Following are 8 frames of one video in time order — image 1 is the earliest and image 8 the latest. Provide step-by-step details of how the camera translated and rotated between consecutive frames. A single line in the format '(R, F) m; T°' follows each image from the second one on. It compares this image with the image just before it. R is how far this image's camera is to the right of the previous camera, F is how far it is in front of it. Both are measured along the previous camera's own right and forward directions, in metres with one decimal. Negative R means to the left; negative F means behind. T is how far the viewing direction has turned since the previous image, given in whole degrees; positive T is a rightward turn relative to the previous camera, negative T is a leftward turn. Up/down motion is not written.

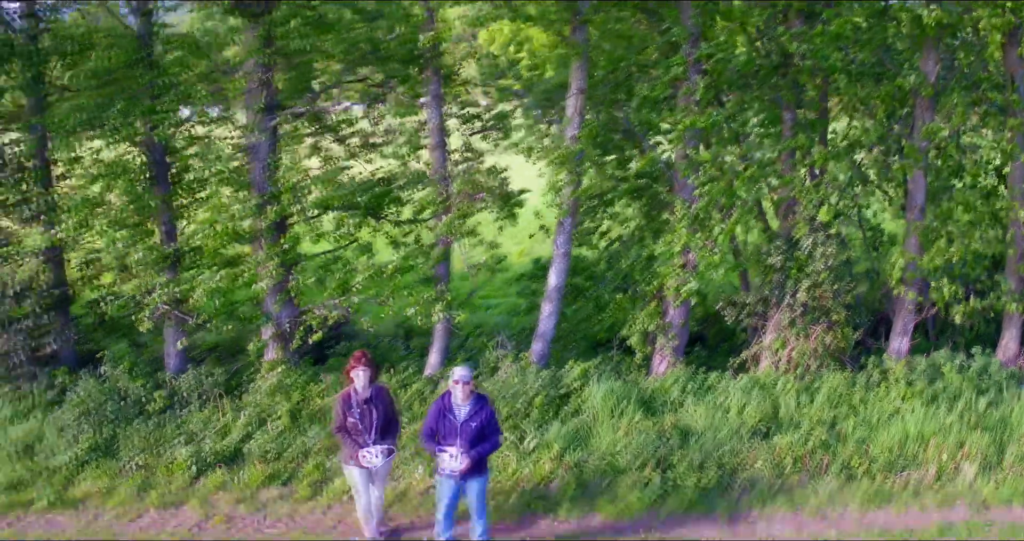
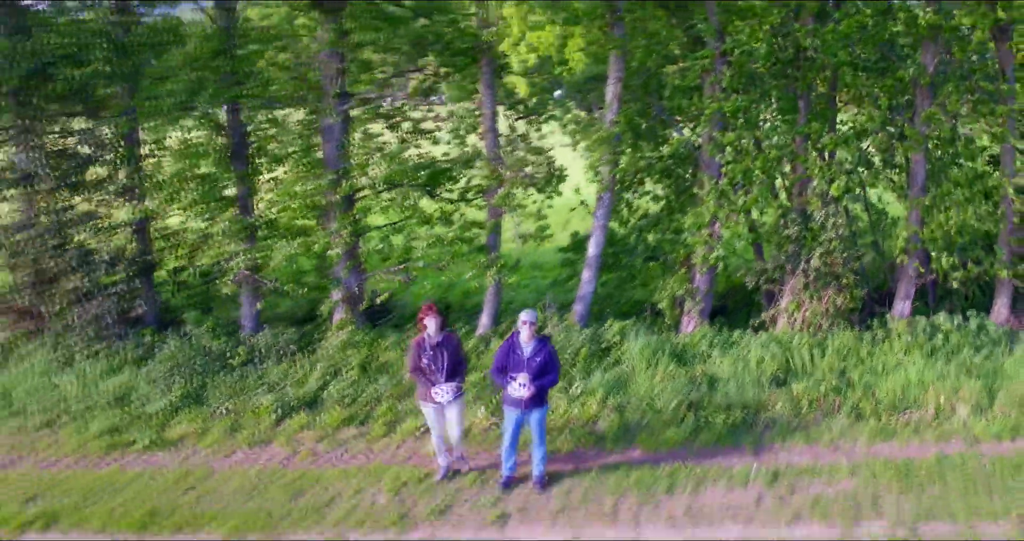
(-0.3, -0.6) m; 0°
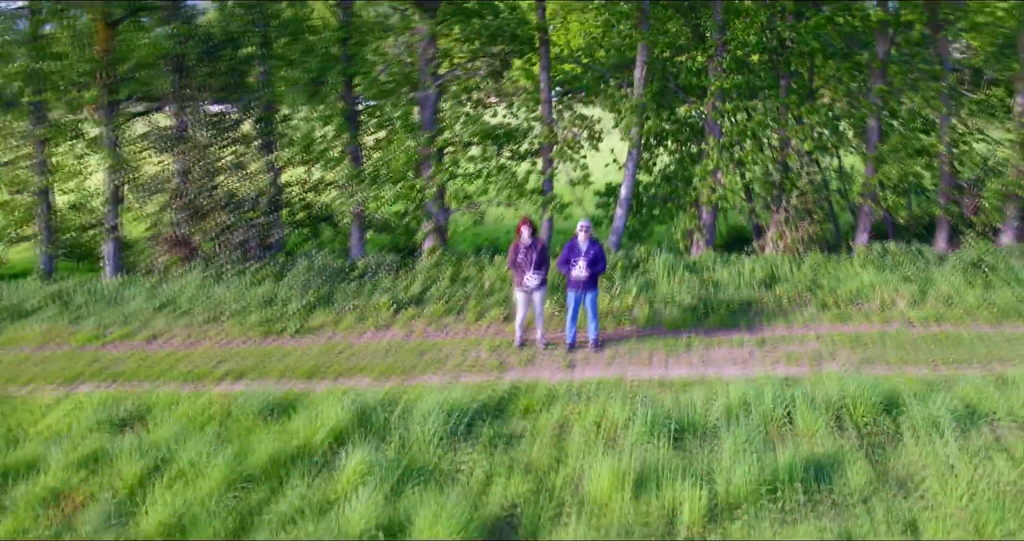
(-0.6, -1.7) m; +1°
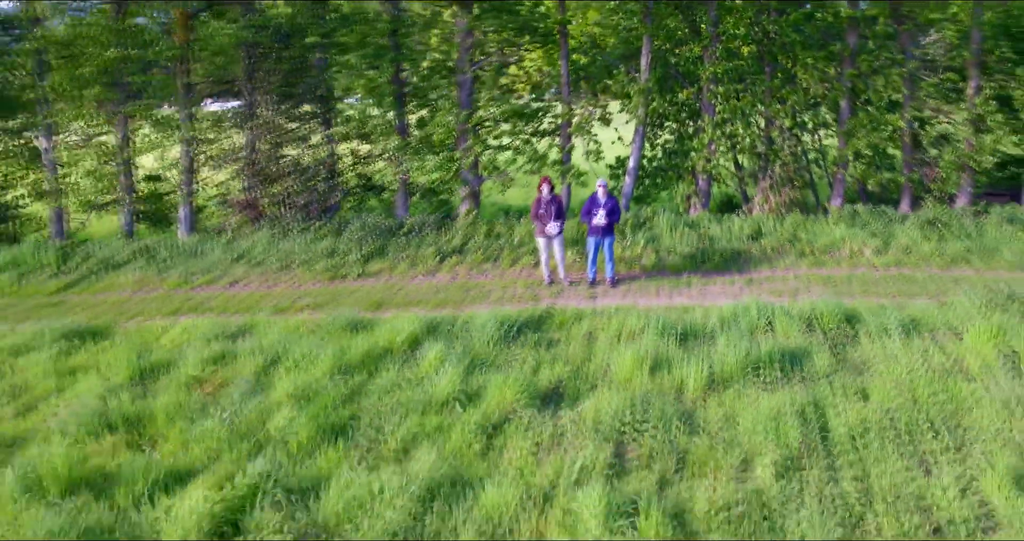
(-0.4, -1.2) m; +1°
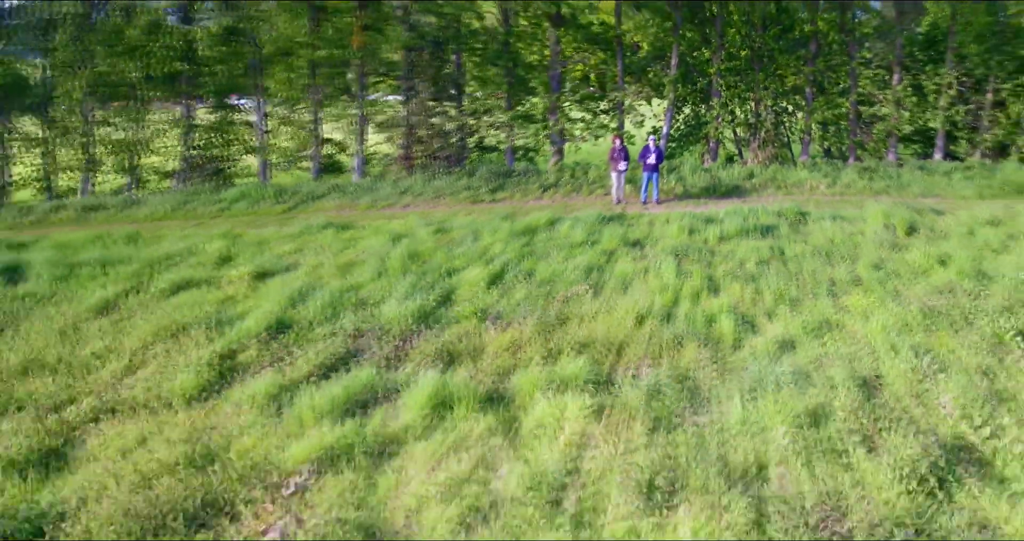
(-1.2, -4.3) m; 0°
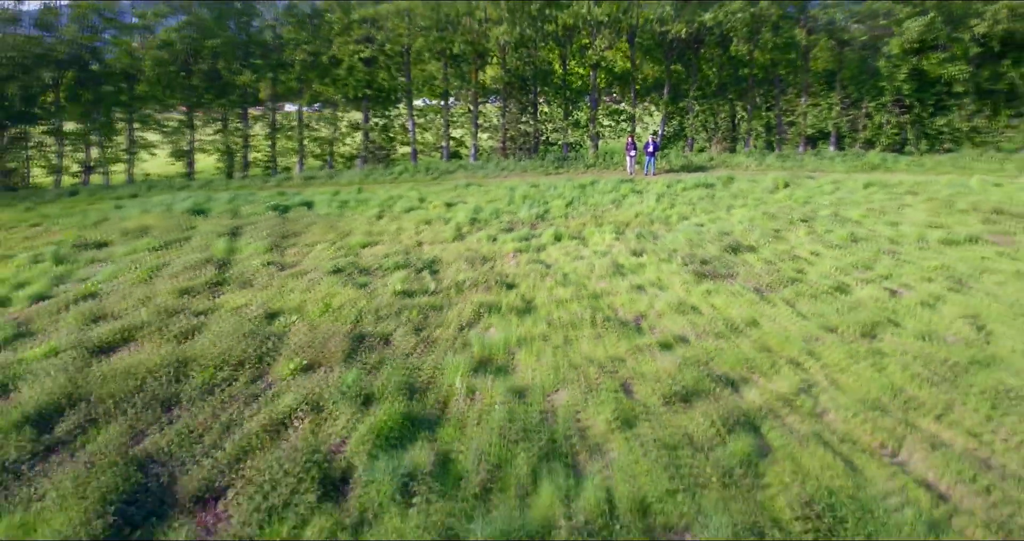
(-0.9, -8.8) m; -1°
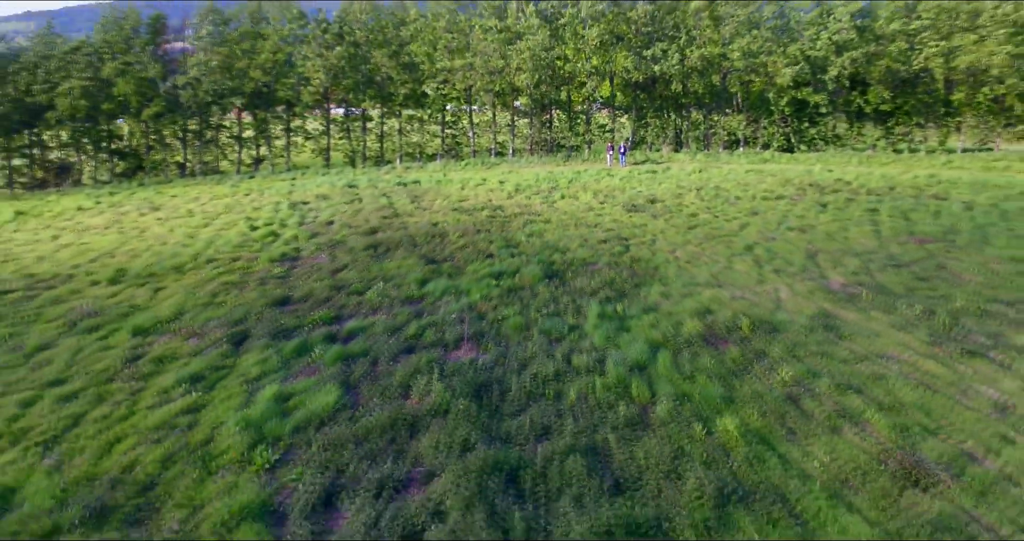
(-0.5, -13.3) m; -1°
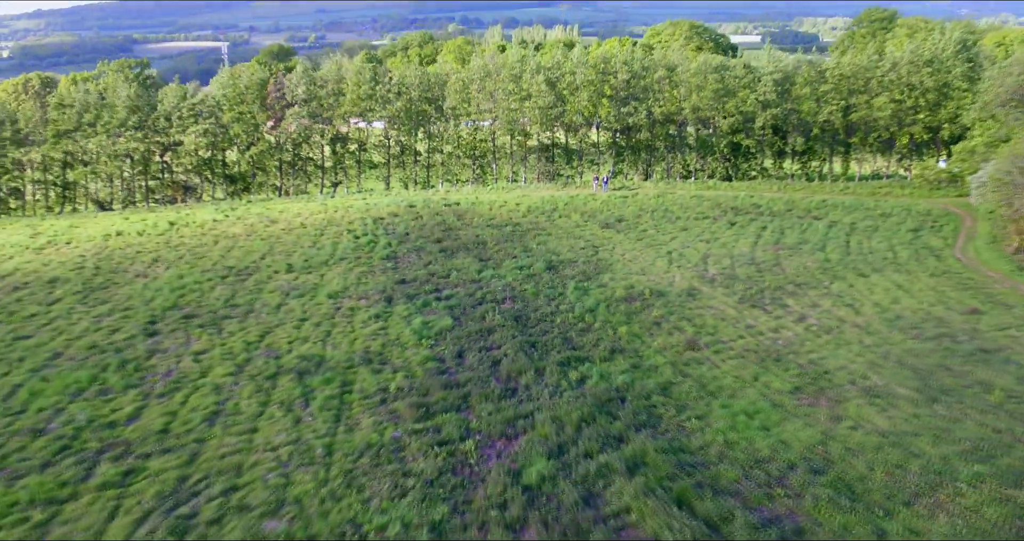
(-0.5, -13.9) m; 0°
